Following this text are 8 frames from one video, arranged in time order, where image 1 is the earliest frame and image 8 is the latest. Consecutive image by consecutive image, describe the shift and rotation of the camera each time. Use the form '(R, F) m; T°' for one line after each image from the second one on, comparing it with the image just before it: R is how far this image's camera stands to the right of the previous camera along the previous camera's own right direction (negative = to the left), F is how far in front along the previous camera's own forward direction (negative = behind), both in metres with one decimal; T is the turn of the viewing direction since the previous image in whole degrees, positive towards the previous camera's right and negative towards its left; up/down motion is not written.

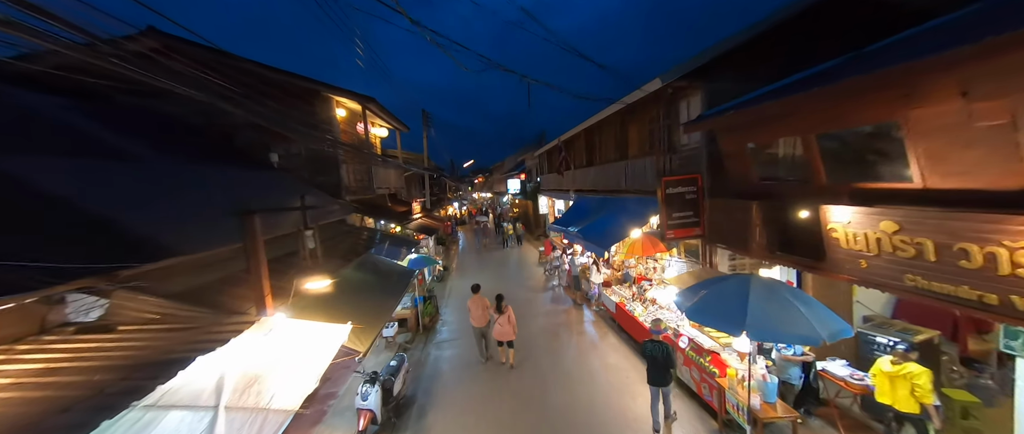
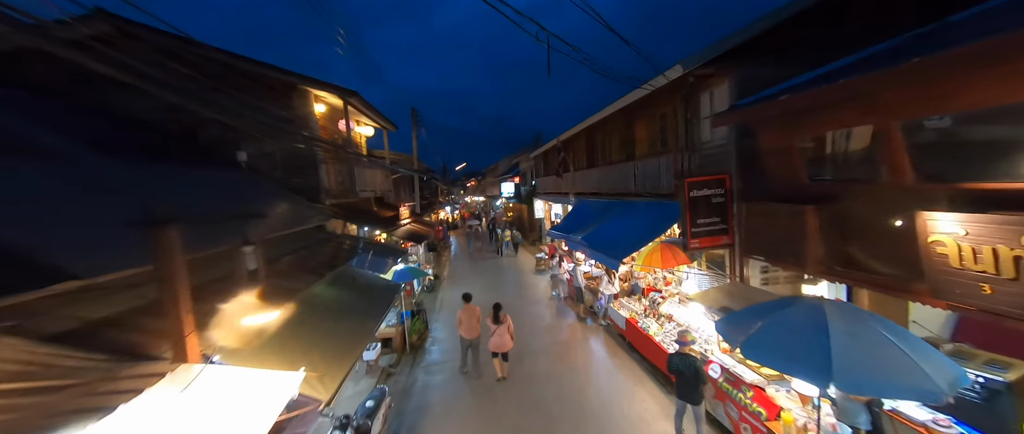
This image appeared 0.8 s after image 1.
(-0.1, +0.8) m; +1°
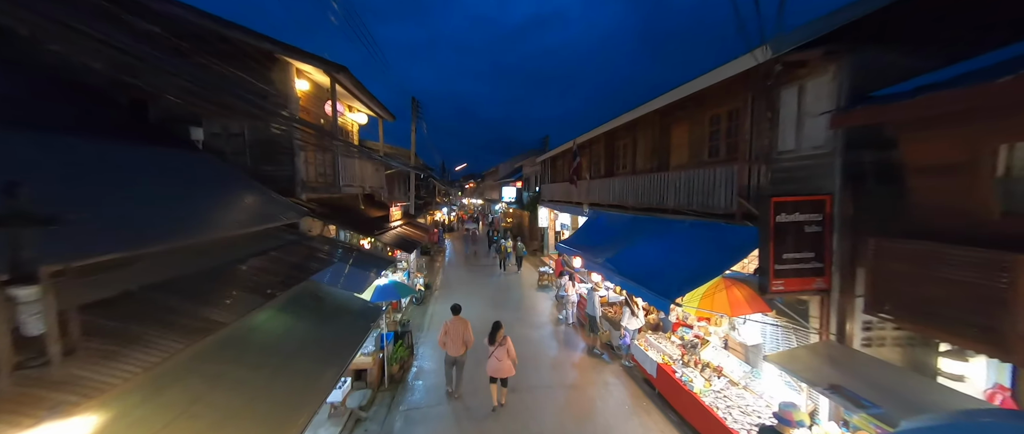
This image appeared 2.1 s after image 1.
(-0.3, +1.3) m; +1°
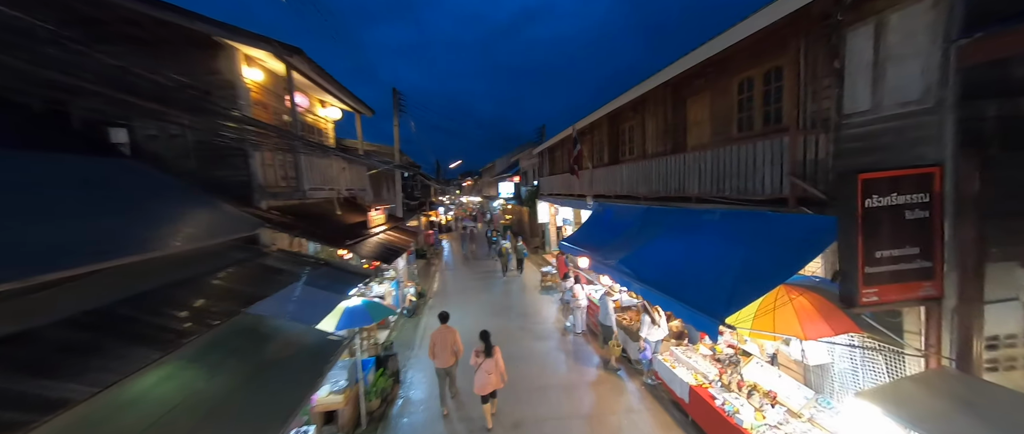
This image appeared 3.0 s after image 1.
(+0.1, +1.0) m; 0°
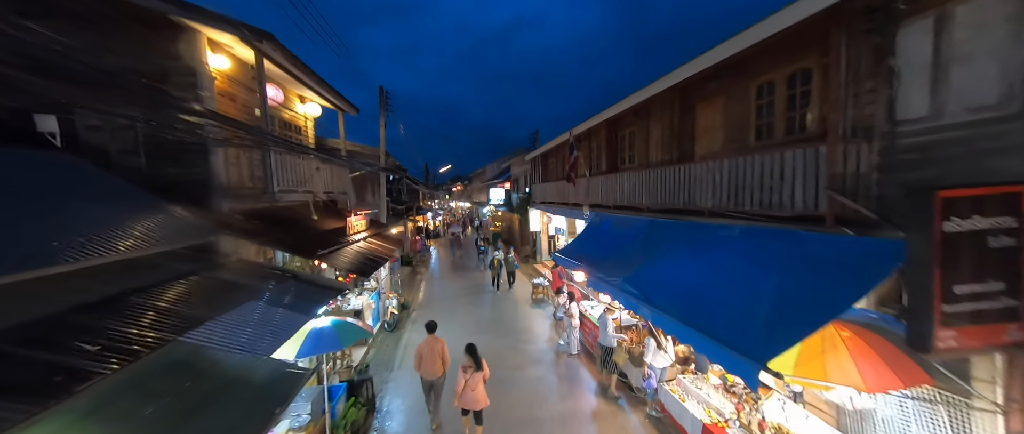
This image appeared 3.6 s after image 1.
(-0.1, +0.6) m; +2°
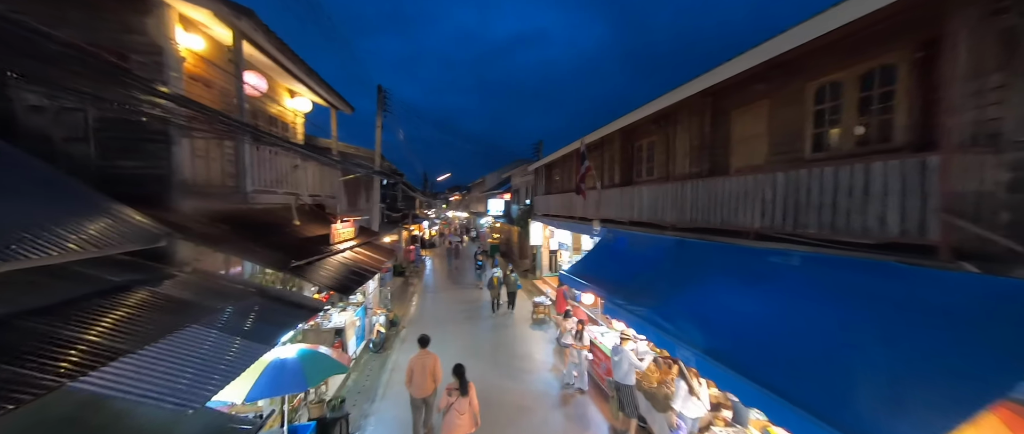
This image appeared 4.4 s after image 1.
(-0.2, +0.7) m; +1°
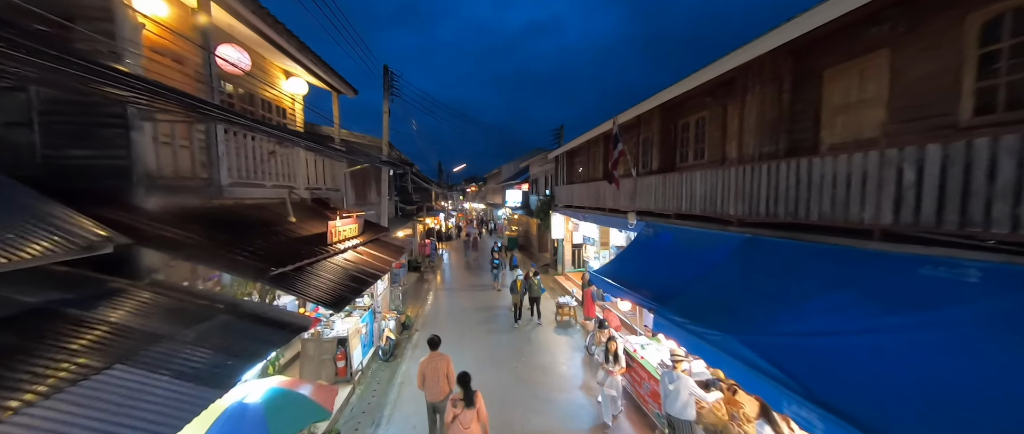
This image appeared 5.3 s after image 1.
(-0.1, +1.0) m; -3°
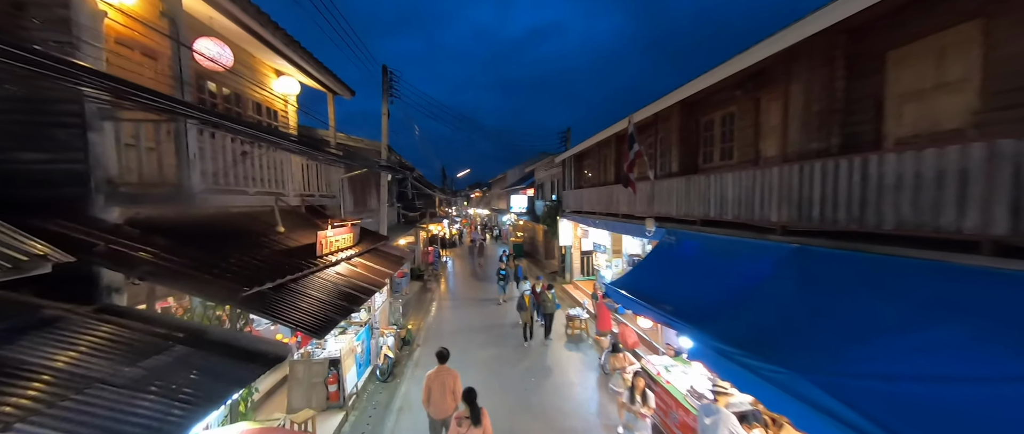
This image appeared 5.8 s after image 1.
(-0.1, +0.5) m; -1°
